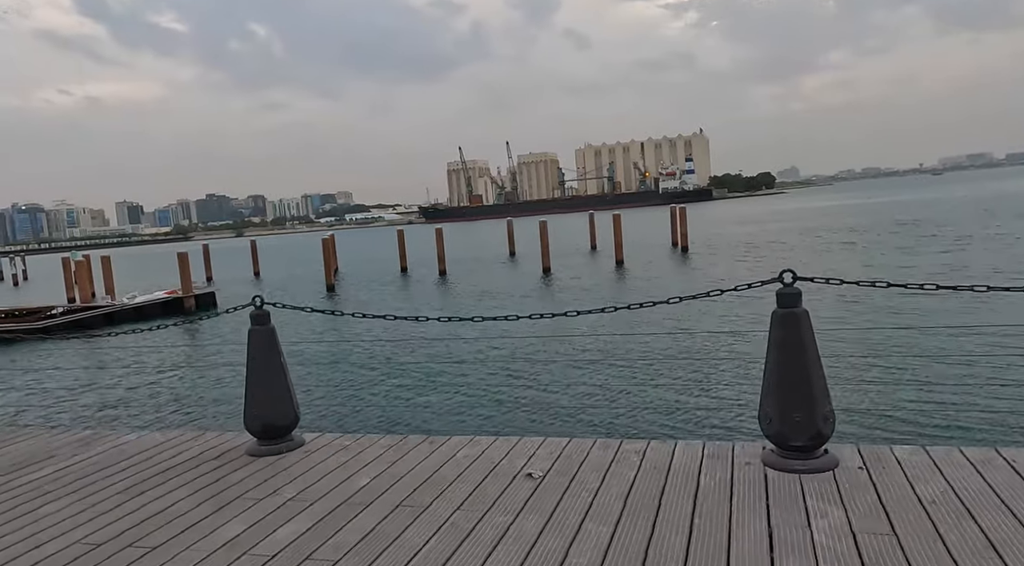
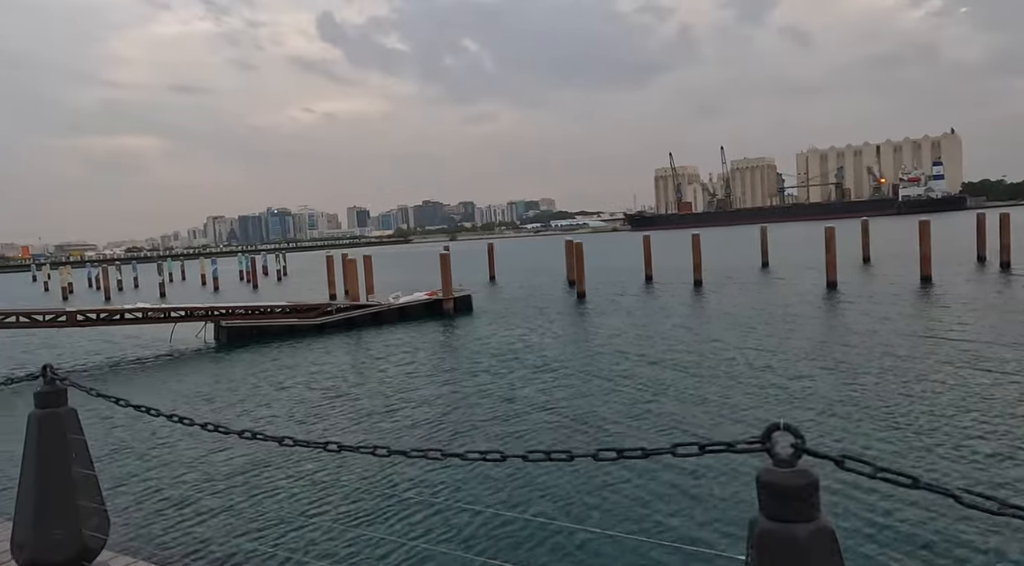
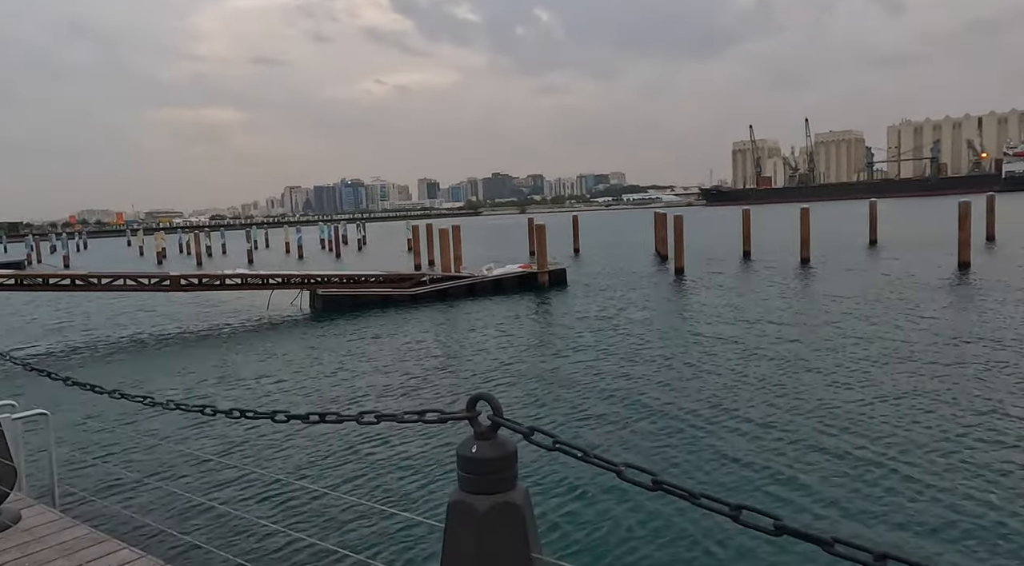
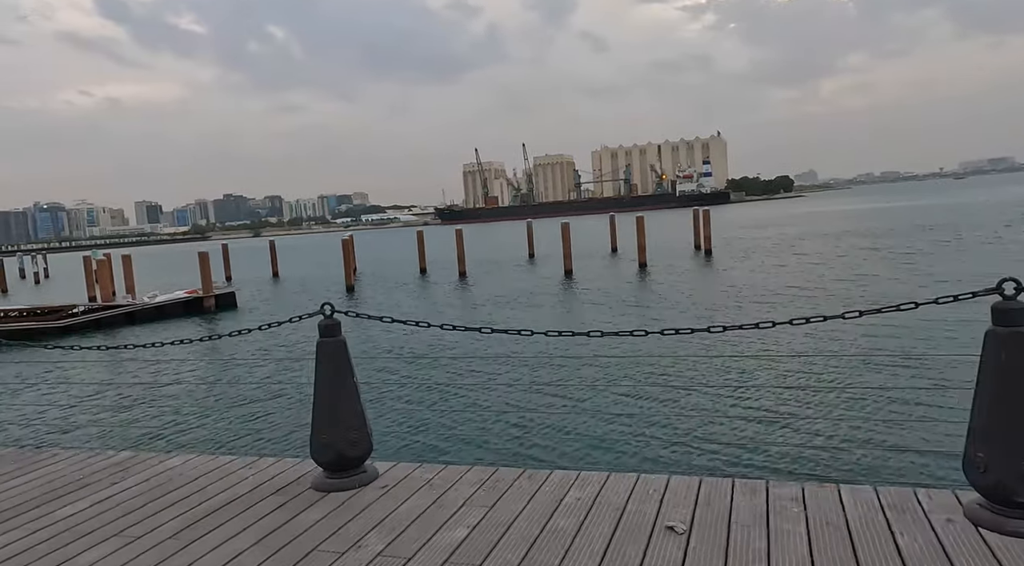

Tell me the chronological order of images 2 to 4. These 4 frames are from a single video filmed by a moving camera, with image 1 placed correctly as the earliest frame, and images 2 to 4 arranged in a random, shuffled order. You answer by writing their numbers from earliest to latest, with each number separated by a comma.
4, 2, 3
